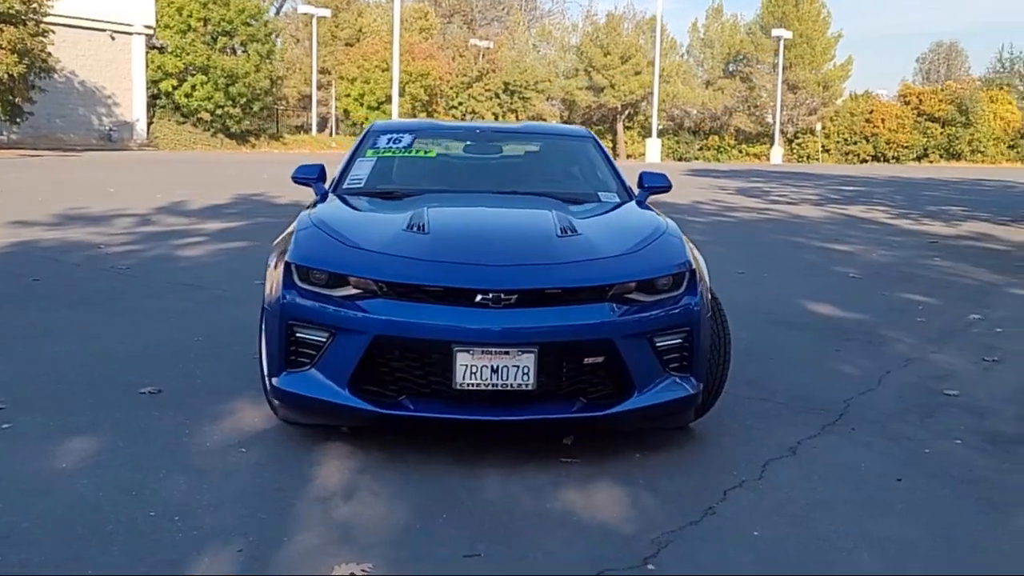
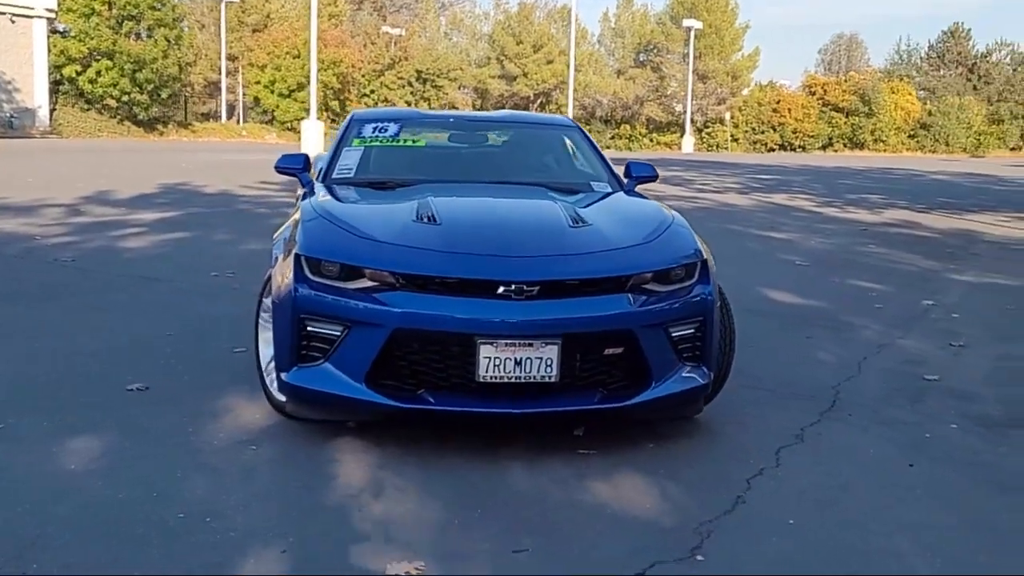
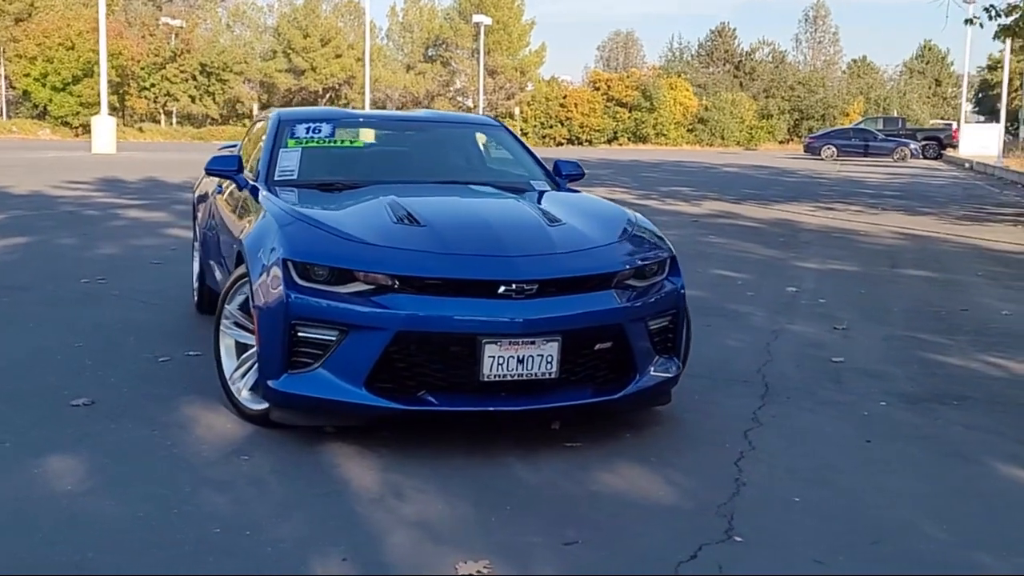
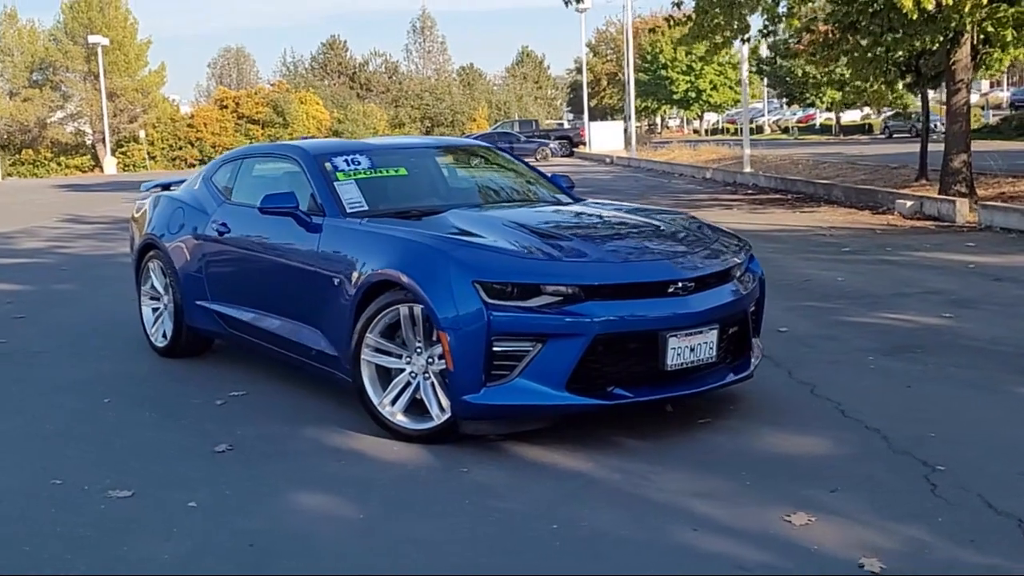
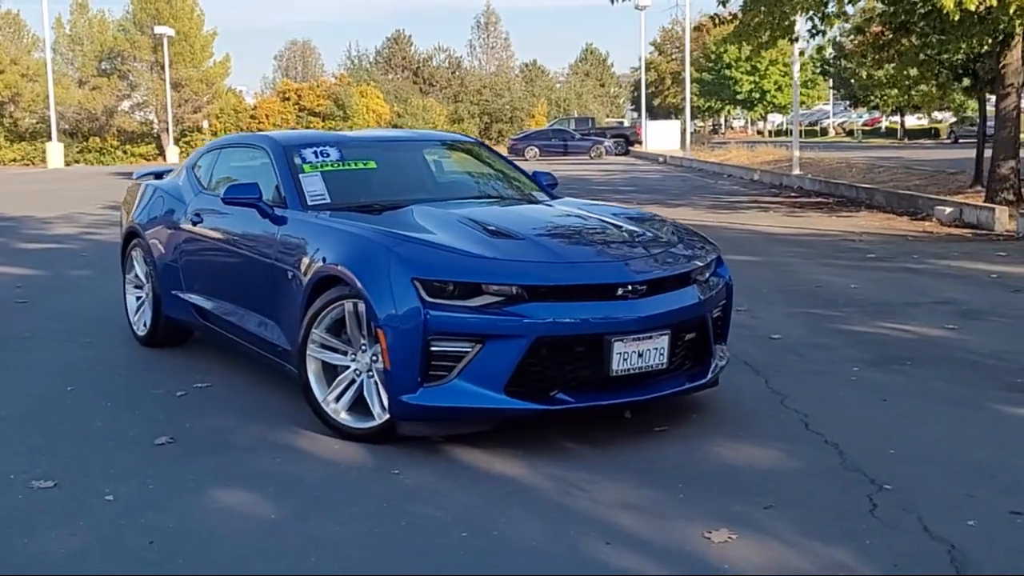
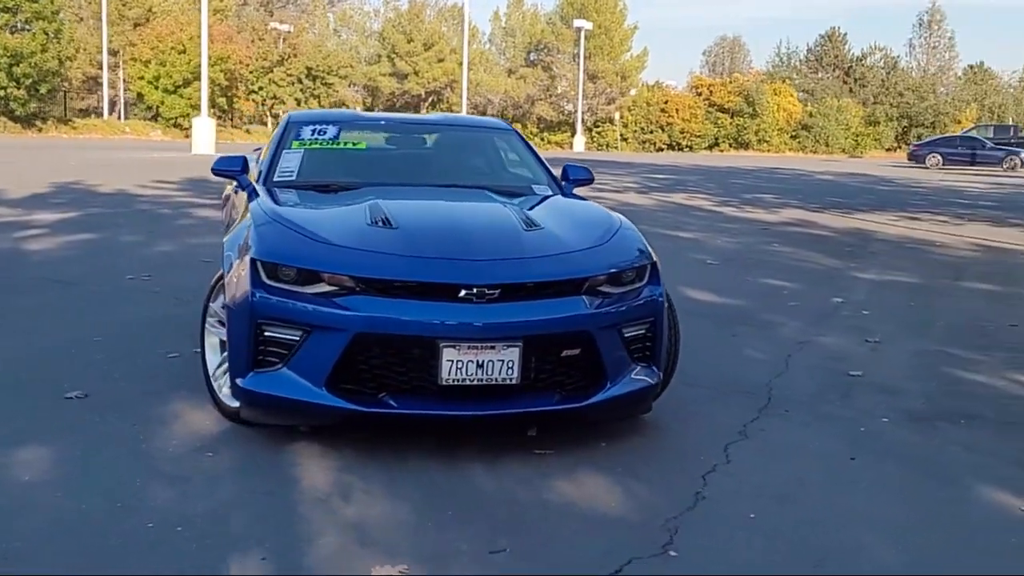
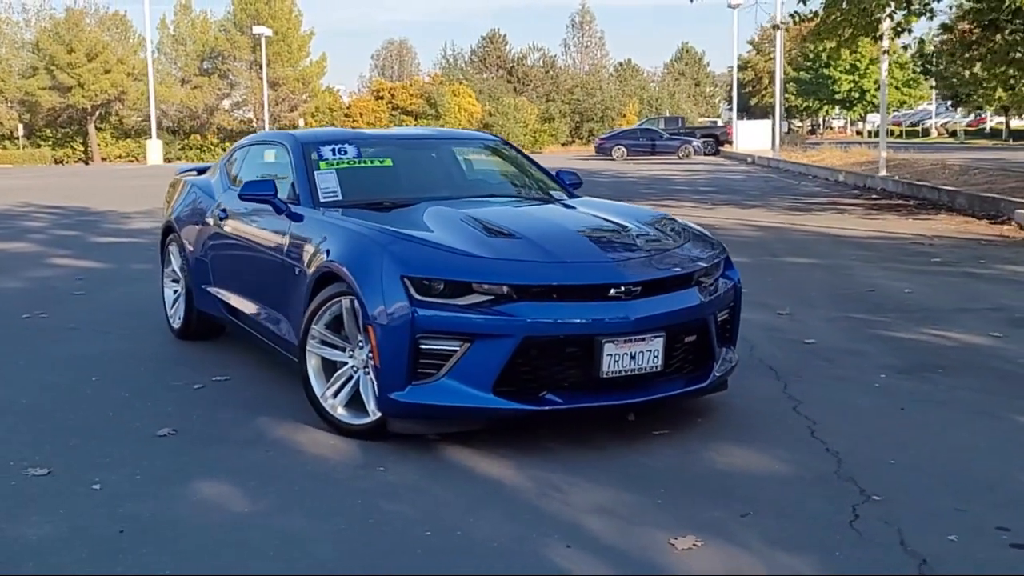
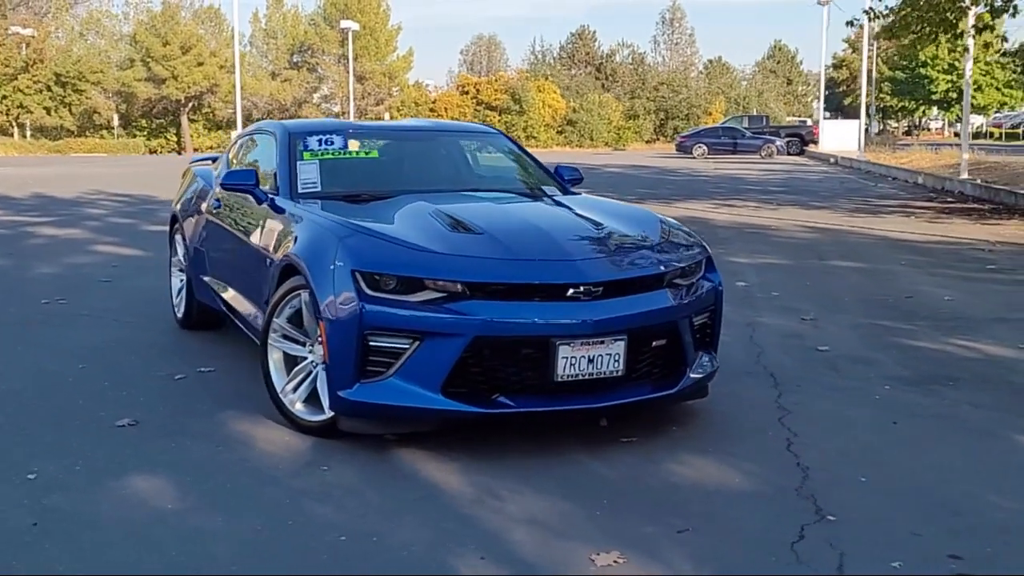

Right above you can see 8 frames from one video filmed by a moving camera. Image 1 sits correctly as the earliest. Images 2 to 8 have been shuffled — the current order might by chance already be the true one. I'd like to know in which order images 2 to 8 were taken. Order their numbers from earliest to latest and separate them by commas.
2, 6, 3, 8, 7, 5, 4
